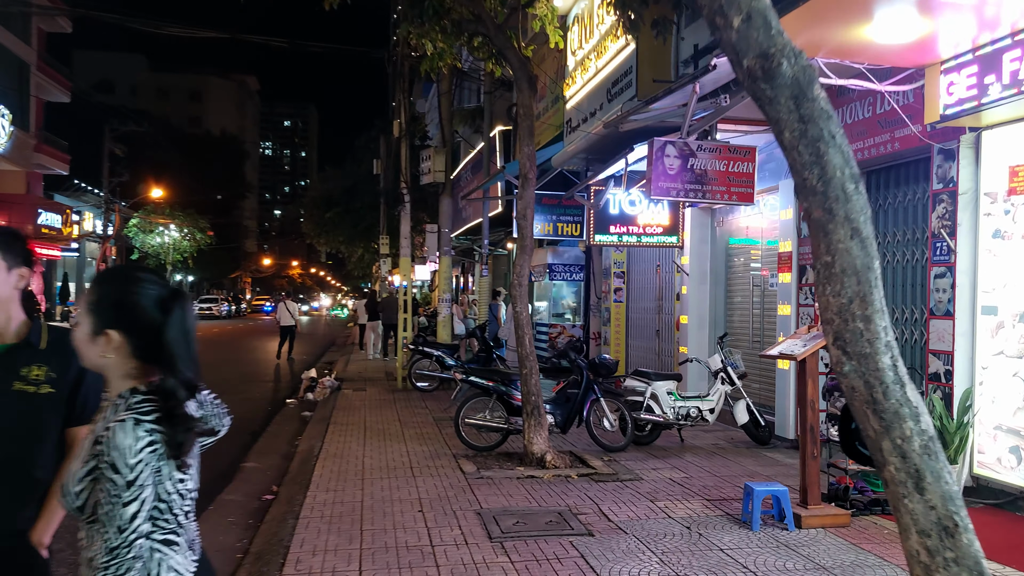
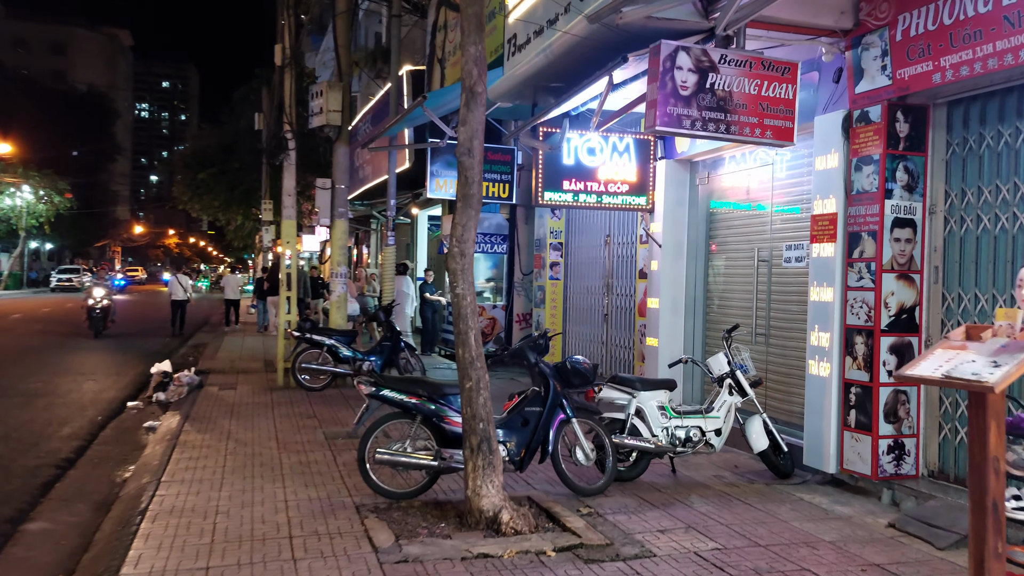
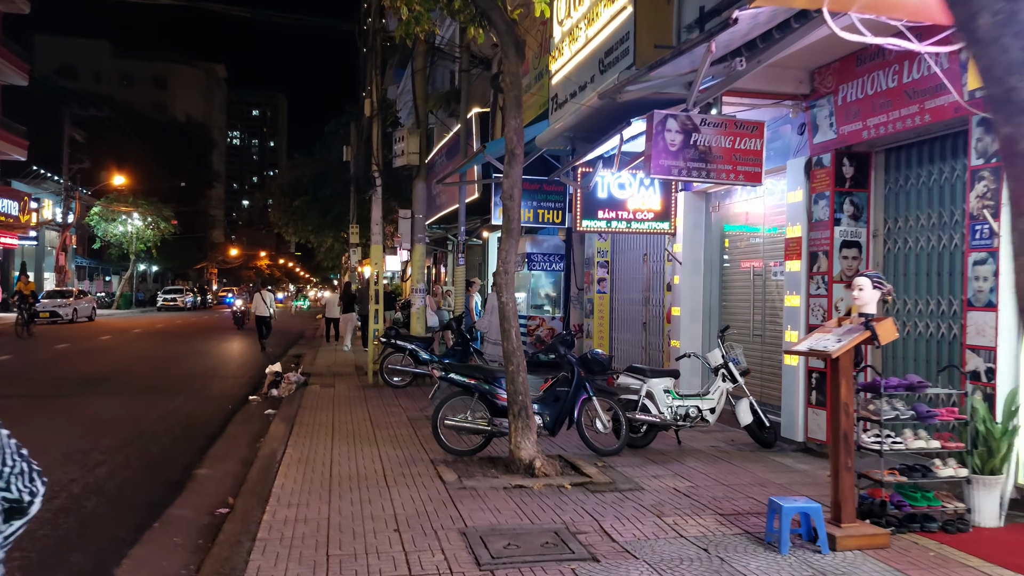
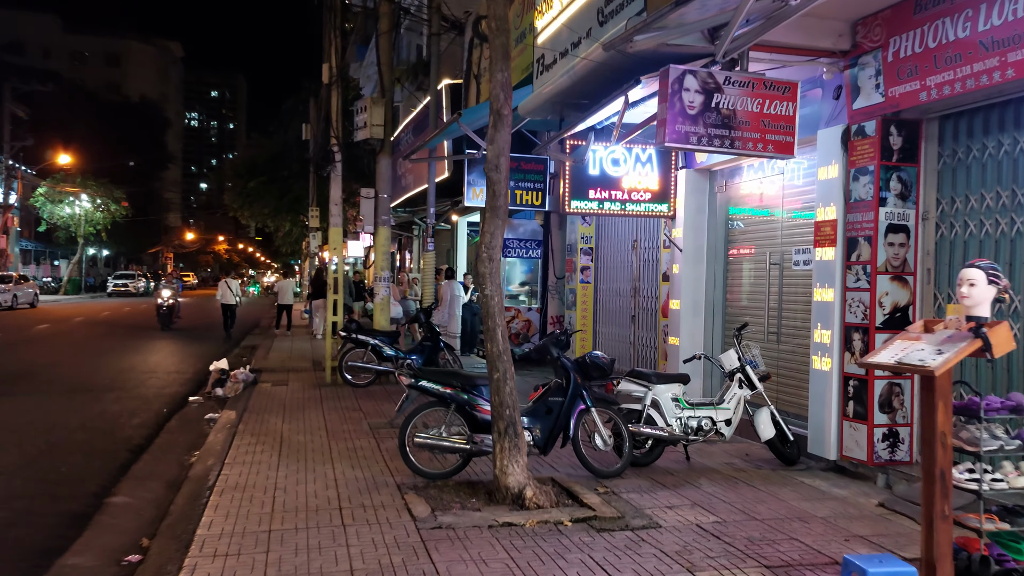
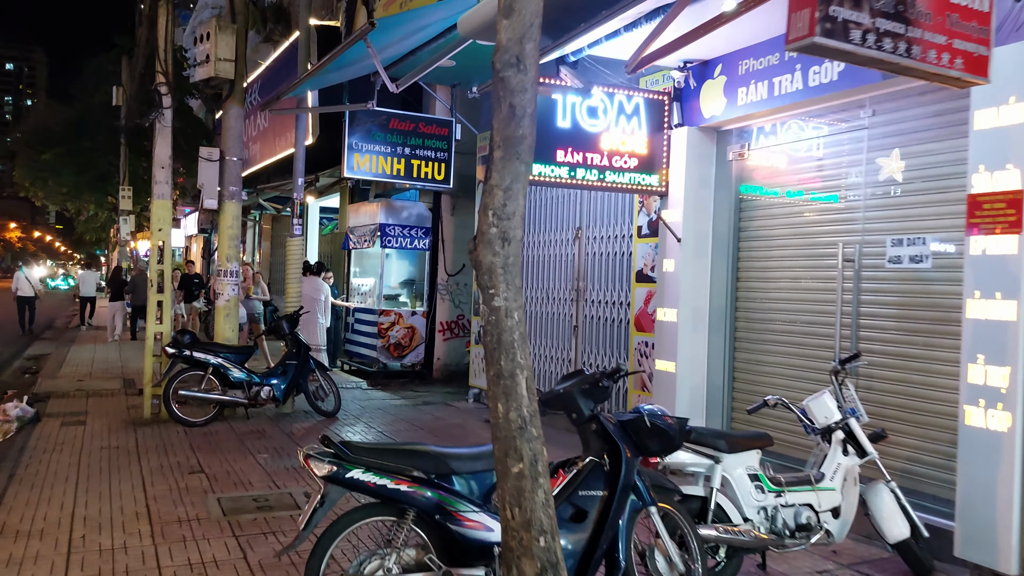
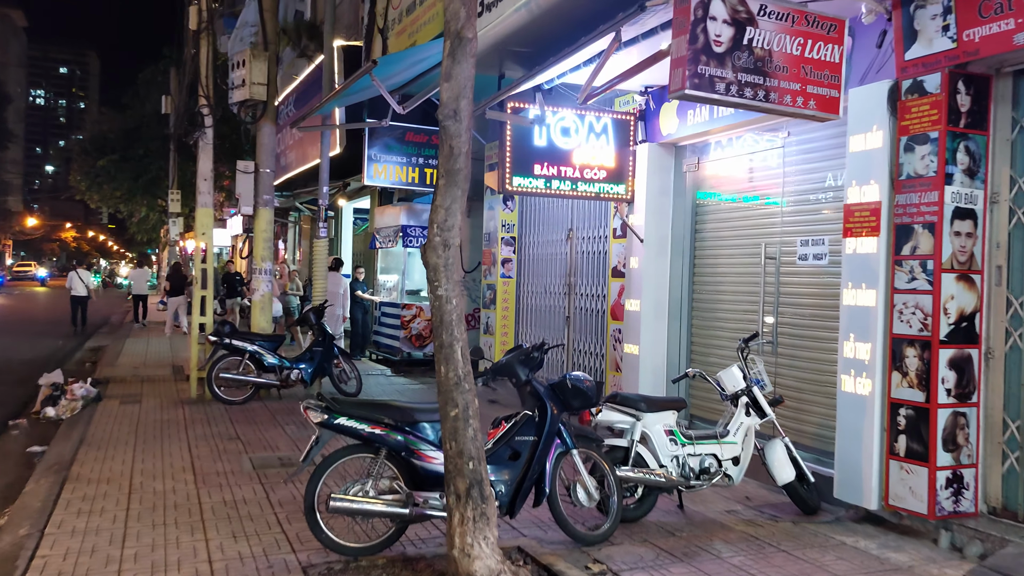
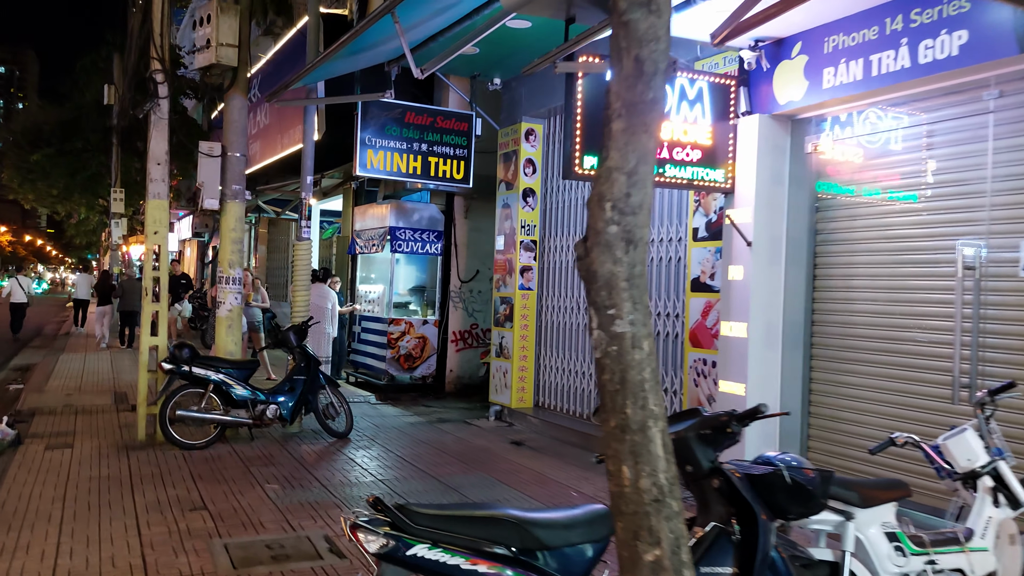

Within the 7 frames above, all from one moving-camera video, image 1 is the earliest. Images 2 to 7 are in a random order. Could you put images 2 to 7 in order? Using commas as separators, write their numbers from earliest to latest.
3, 4, 2, 6, 5, 7
